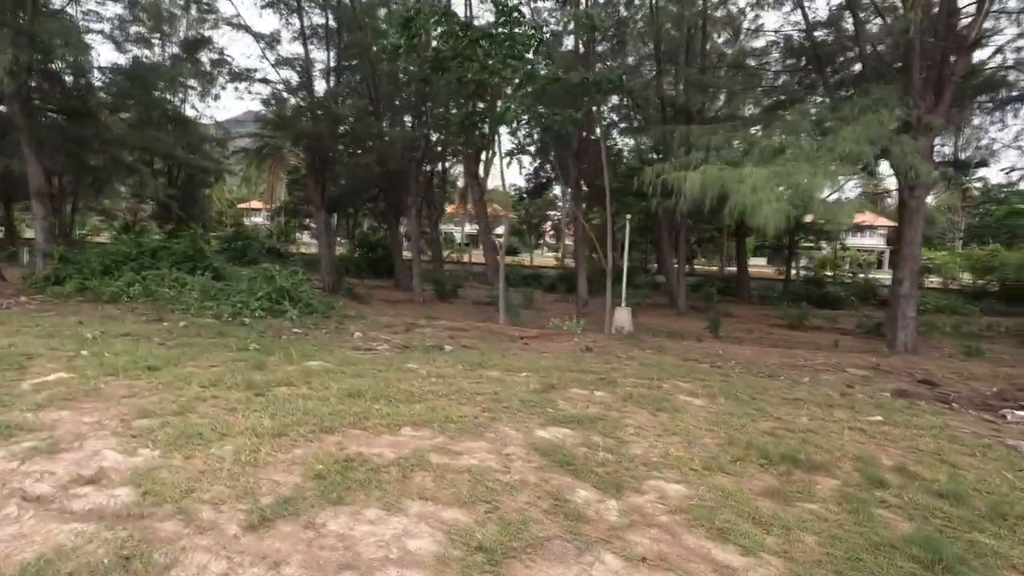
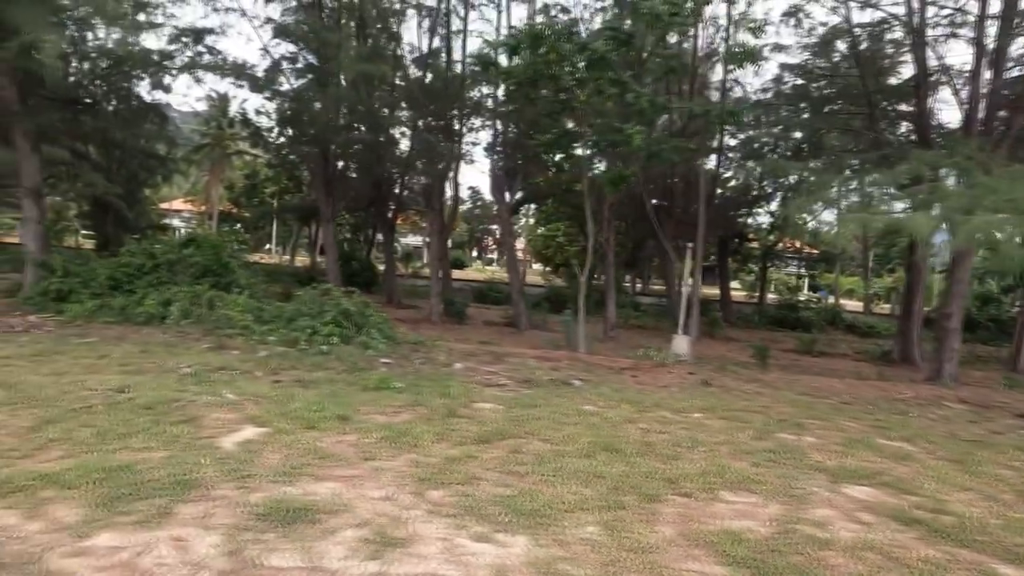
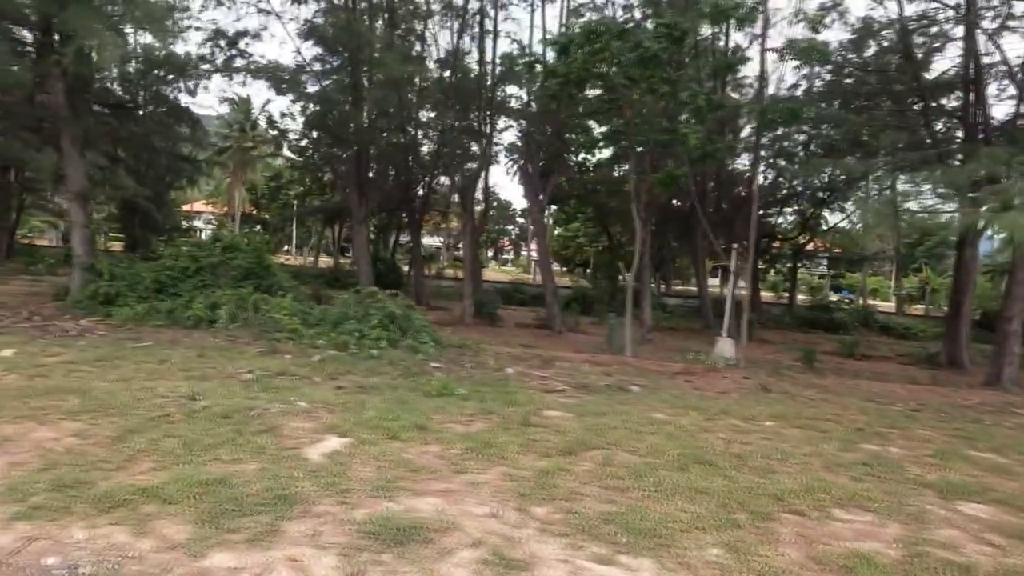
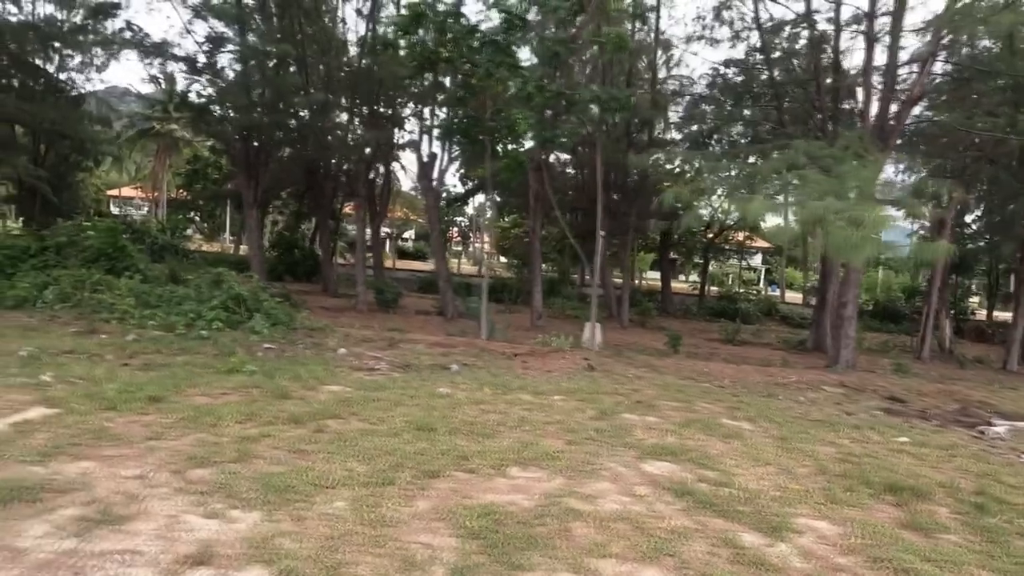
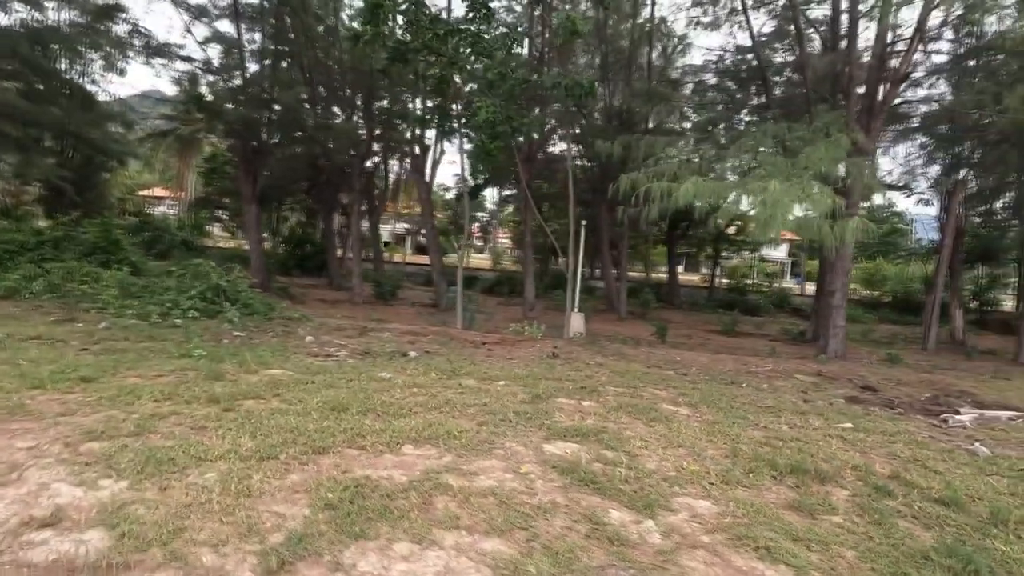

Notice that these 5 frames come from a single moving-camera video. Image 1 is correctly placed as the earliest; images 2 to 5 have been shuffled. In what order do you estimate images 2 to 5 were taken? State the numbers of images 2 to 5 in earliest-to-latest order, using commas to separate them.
5, 4, 2, 3
